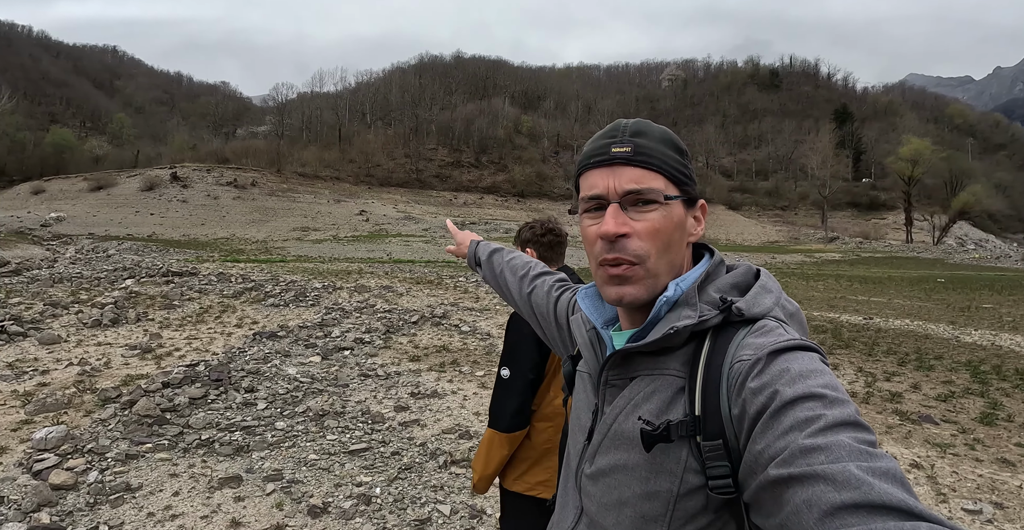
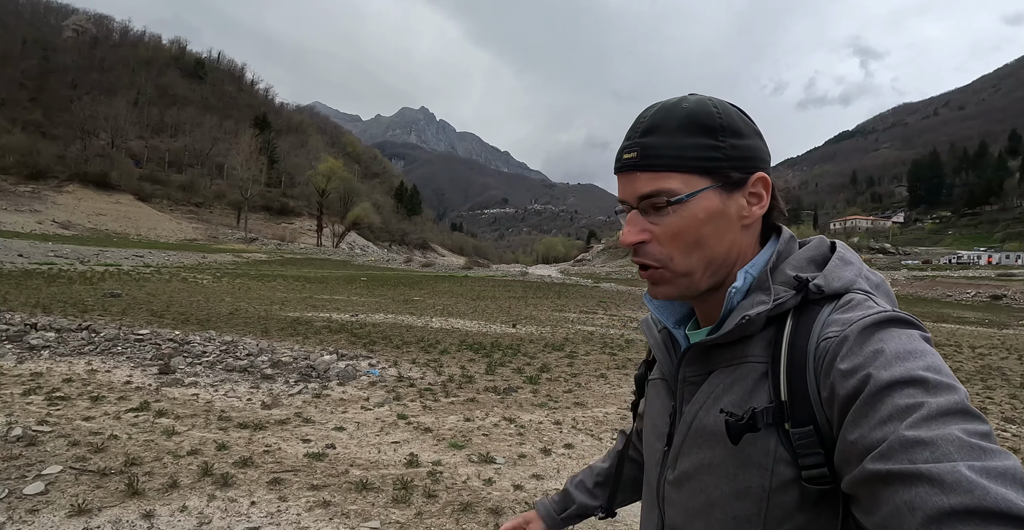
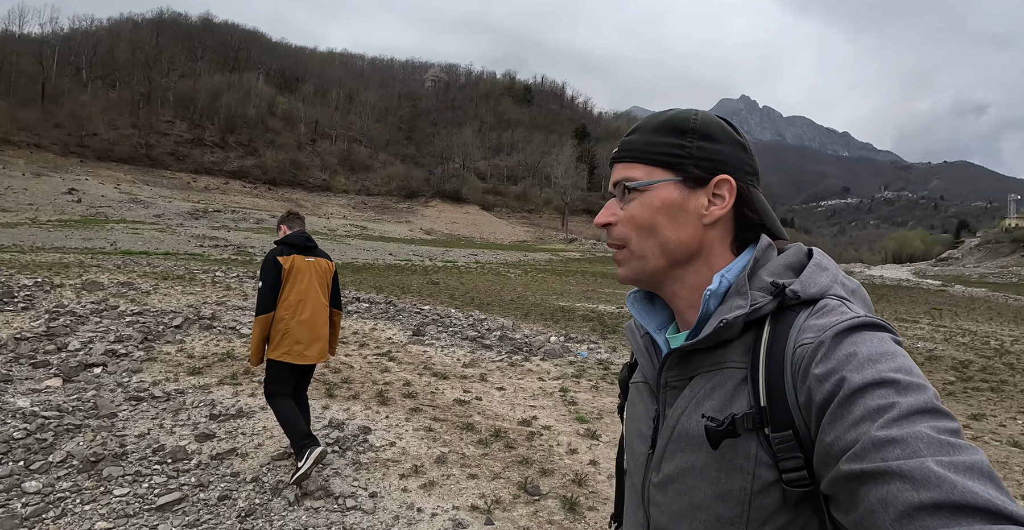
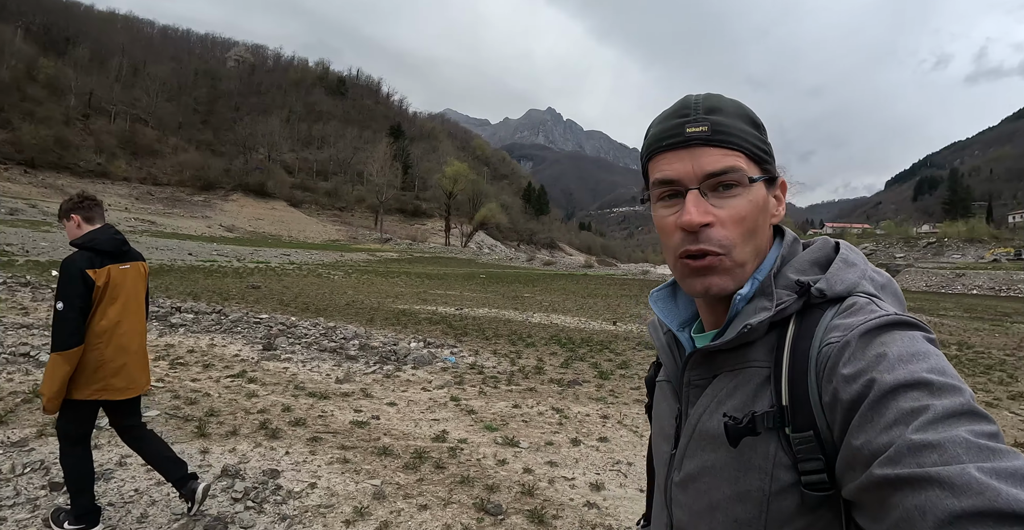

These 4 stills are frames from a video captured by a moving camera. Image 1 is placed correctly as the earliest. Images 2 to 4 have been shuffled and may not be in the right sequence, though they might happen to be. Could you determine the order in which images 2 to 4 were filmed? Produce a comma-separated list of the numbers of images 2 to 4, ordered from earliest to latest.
3, 4, 2
